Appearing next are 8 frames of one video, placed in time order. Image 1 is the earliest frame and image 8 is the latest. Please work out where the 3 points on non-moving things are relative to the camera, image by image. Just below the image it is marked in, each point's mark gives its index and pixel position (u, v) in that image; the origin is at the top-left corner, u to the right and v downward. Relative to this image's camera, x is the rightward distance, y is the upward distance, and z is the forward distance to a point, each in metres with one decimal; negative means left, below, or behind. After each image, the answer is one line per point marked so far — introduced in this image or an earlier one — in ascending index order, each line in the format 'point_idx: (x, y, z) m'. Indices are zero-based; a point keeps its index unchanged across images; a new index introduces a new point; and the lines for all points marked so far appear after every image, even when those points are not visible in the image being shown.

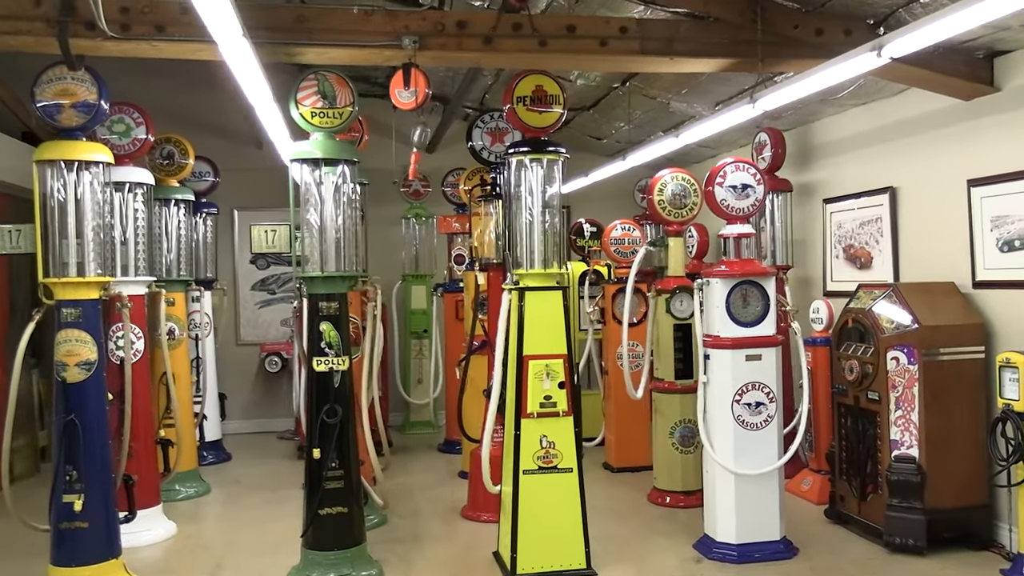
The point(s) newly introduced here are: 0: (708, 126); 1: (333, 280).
0: (+1.0, +0.8, +4.3) m
1: (-0.8, 0.0, +3.9) m
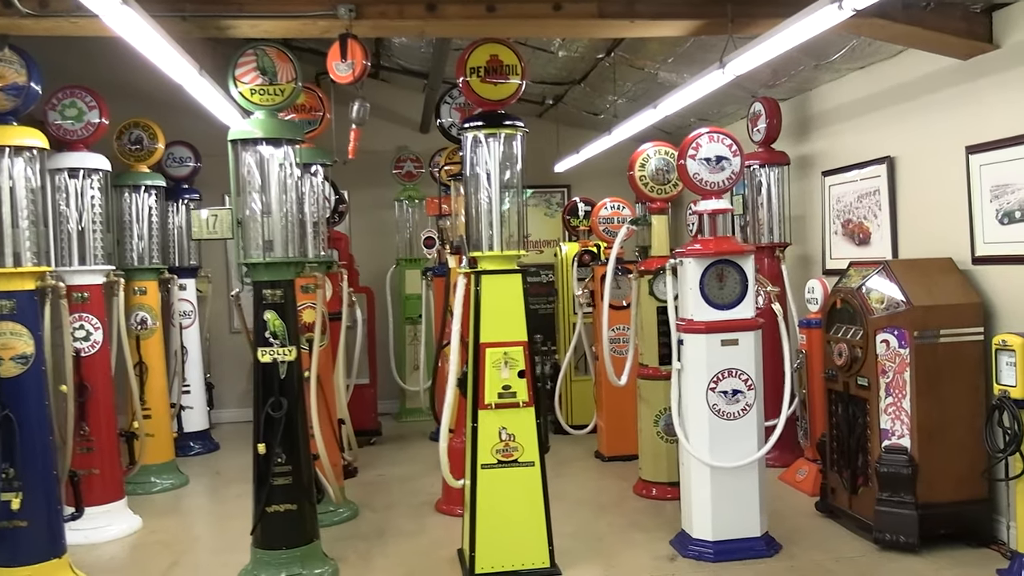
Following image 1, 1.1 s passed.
0: (+0.8, +0.9, +4.1) m
1: (-1.0, +0.1, +3.7) m
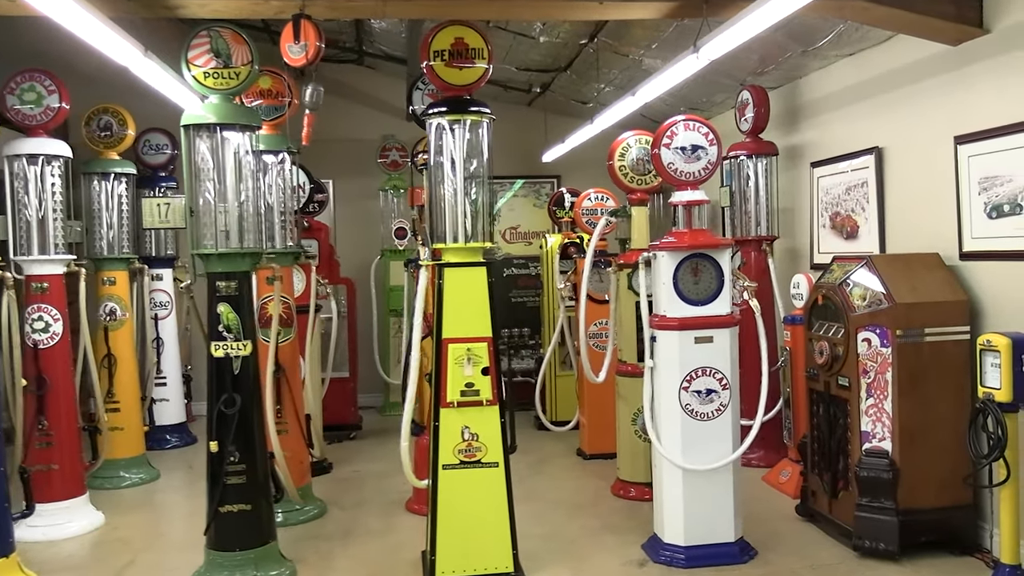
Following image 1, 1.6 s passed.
0: (+0.7, +0.9, +3.9) m
1: (-1.1, +0.1, +3.5) m
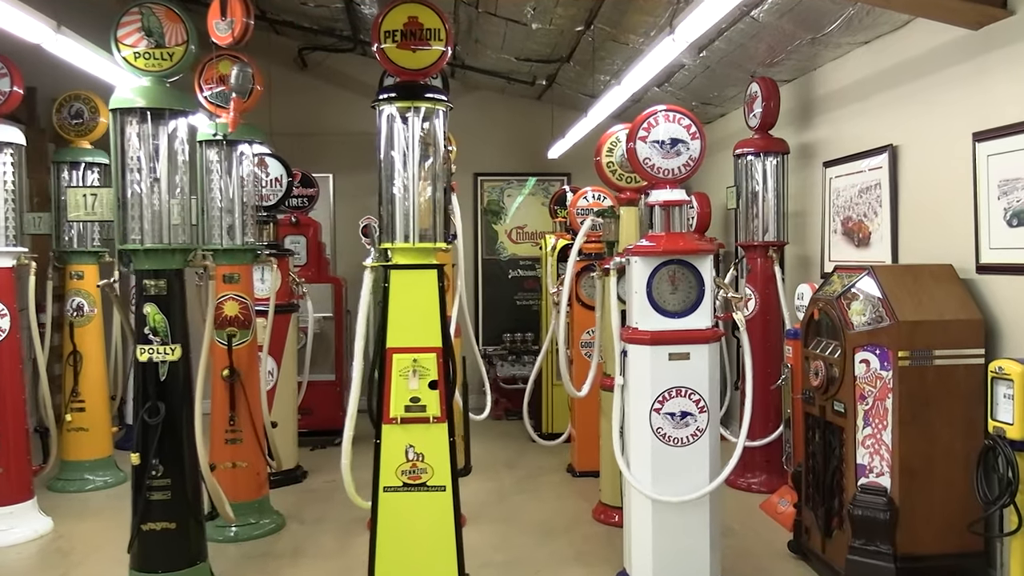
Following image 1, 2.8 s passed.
0: (+0.5, +0.9, +3.5) m
1: (-1.3, +0.1, +3.2) m
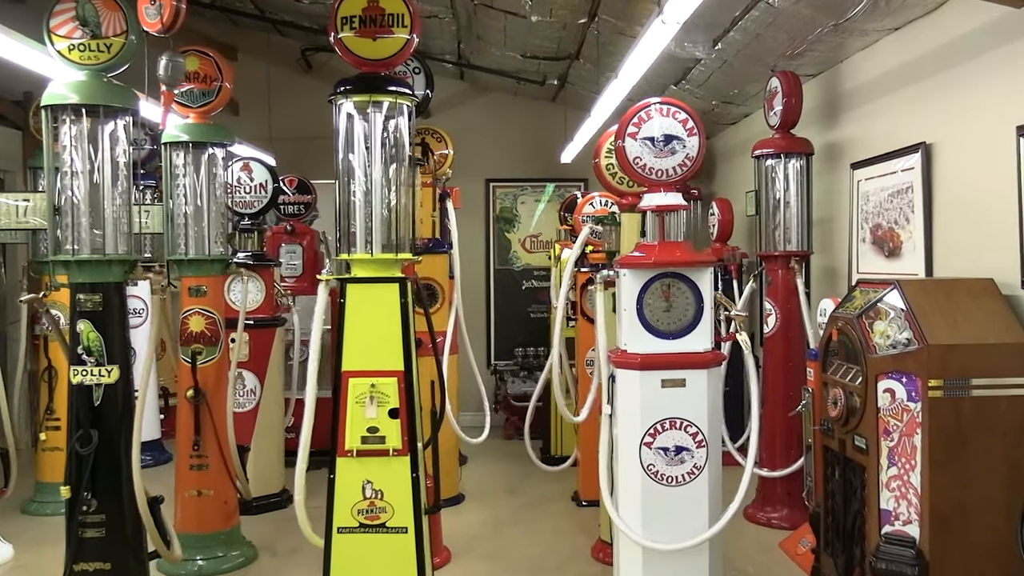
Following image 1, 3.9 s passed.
0: (+0.5, +0.9, +3.1) m
1: (-1.4, +0.1, +2.9) m
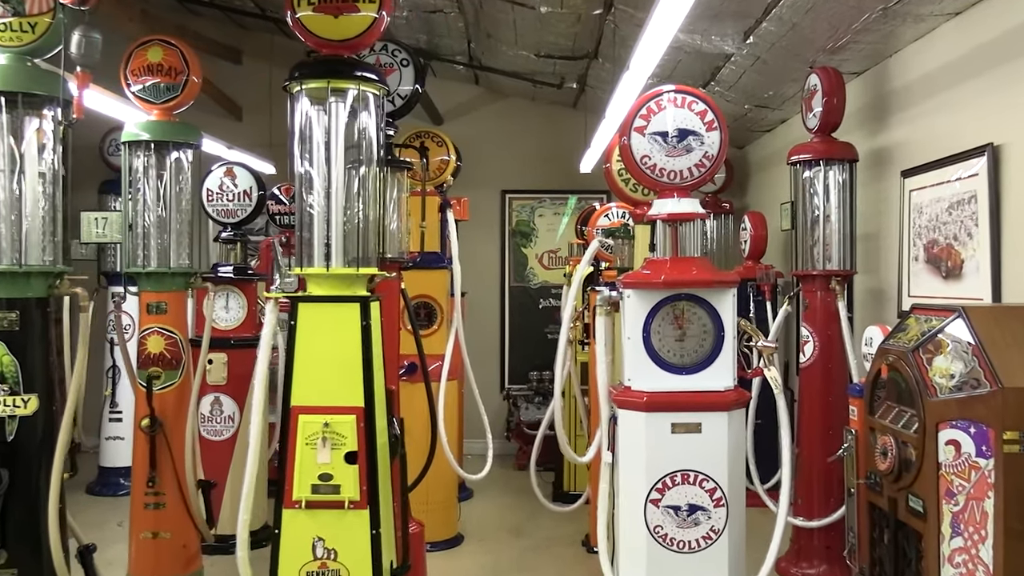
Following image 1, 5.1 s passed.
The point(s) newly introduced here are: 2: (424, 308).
0: (+0.4, +0.8, +2.7) m
1: (-1.5, 0.0, +2.5) m
2: (-0.4, -0.1, +4.3) m
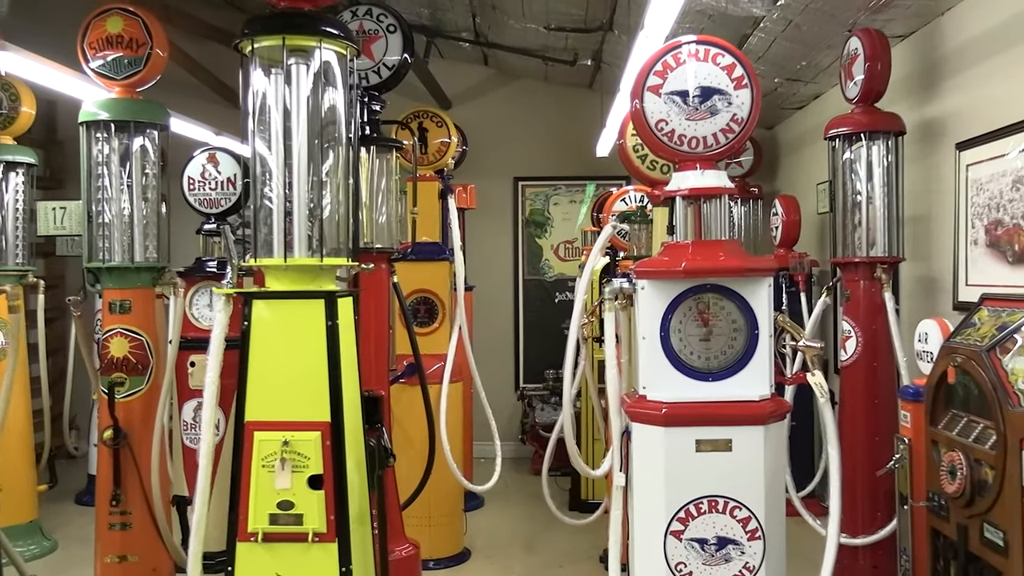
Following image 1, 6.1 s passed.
0: (+0.4, +0.8, +2.3) m
1: (-1.5, 0.0, +2.2) m
2: (-0.4, -0.1, +3.9) m
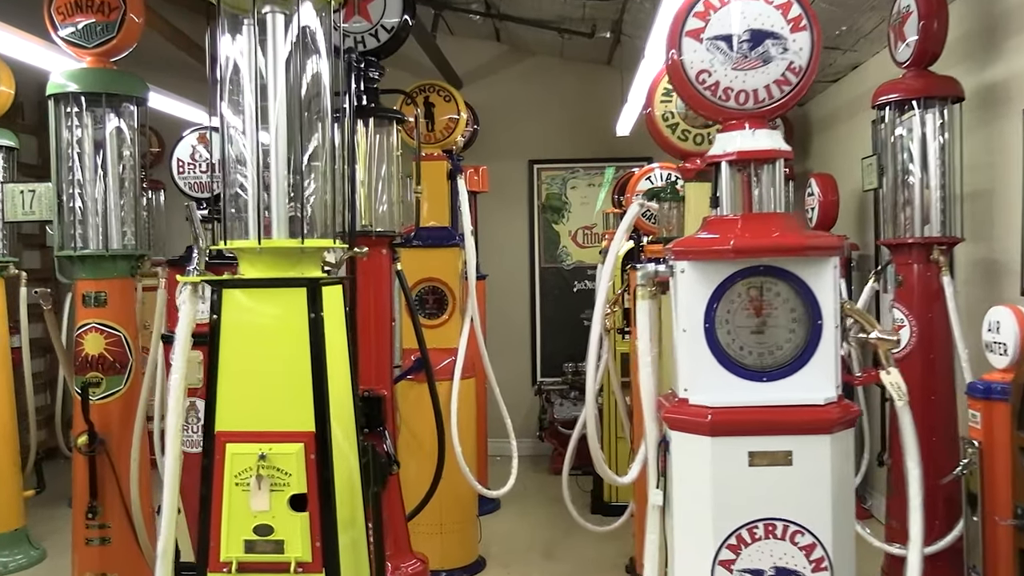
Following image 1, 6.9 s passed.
0: (+0.4, +0.8, +1.9) m
1: (-1.4, +0.1, +1.9) m
2: (-0.3, 0.0, +3.6) m
